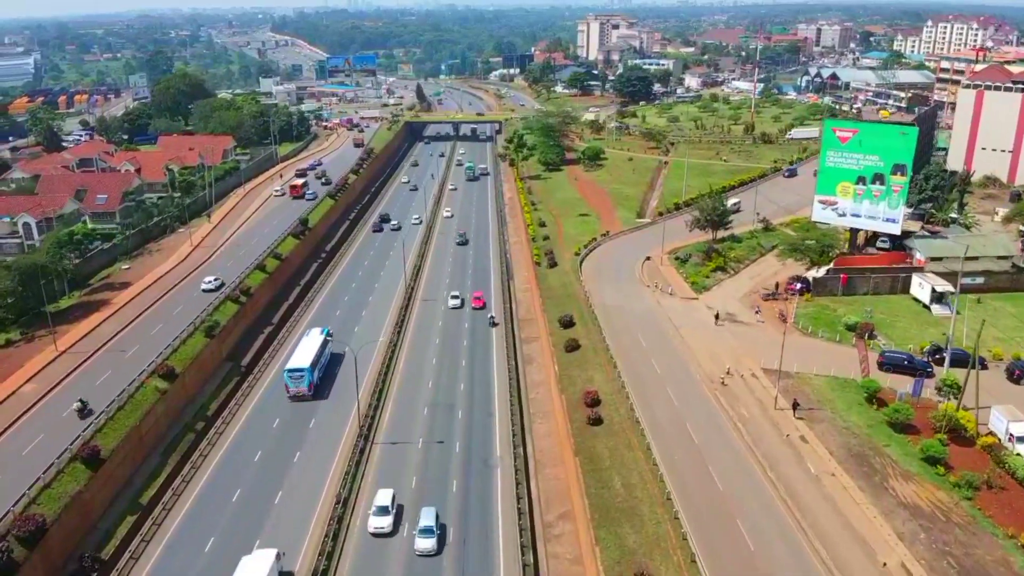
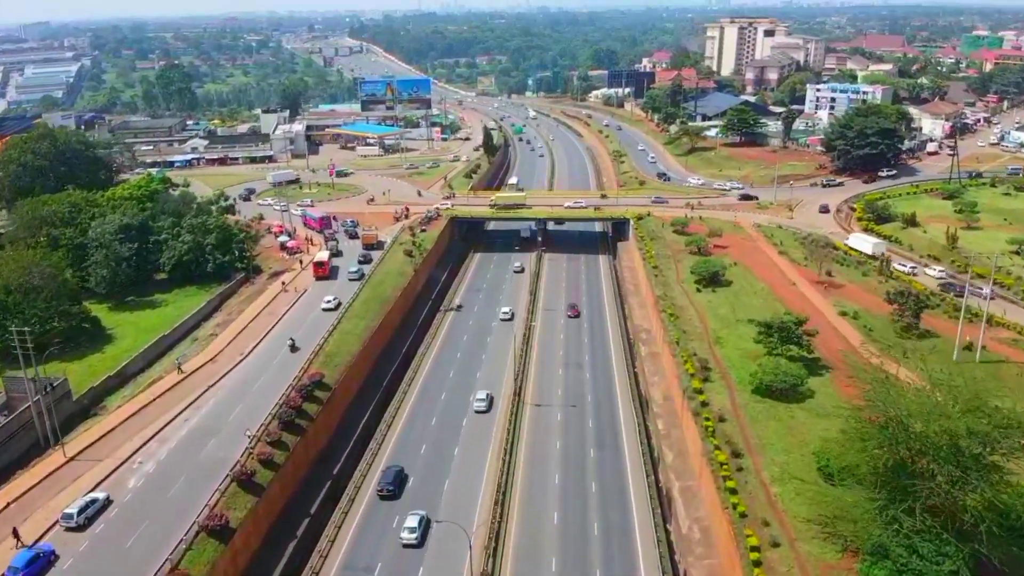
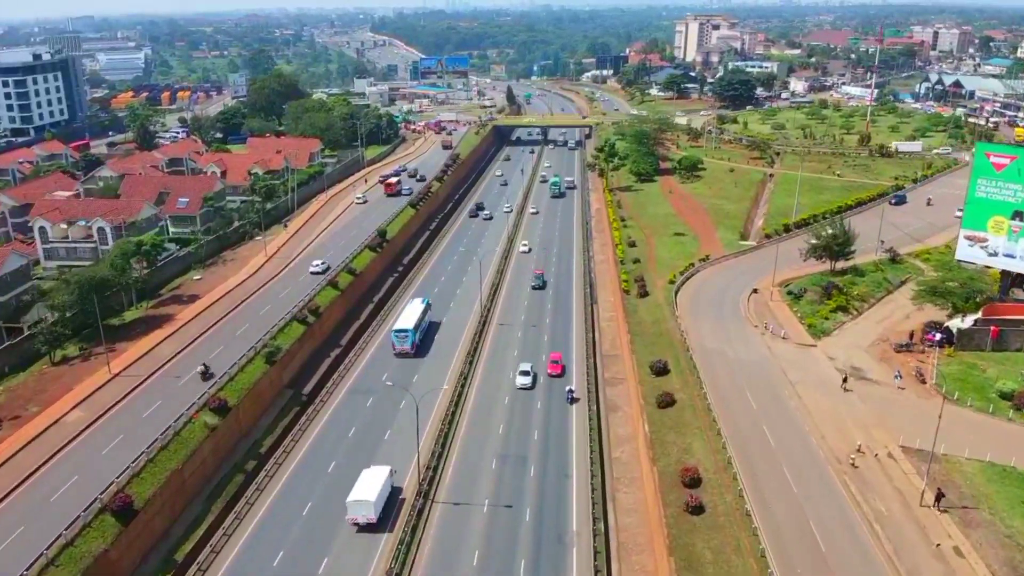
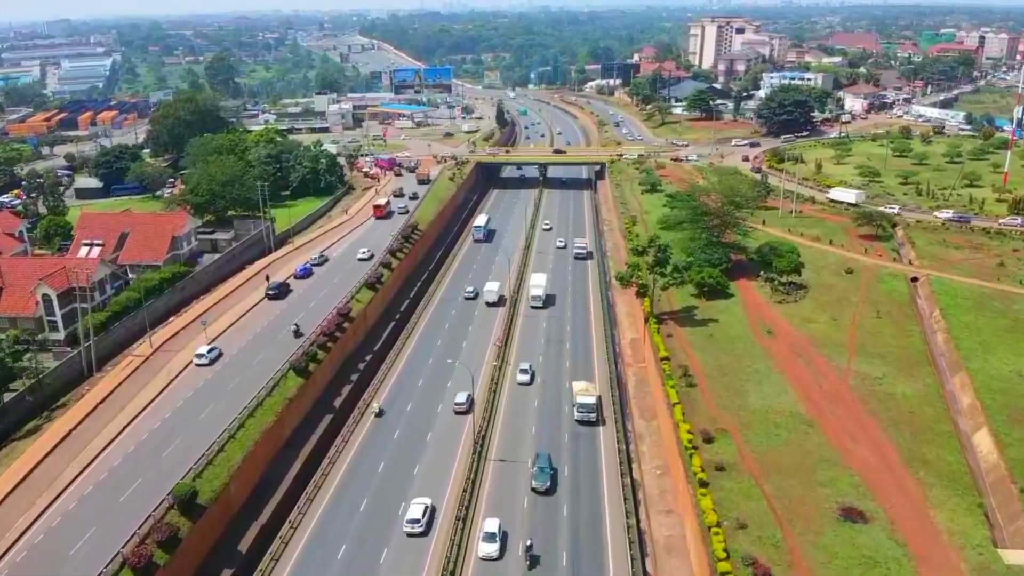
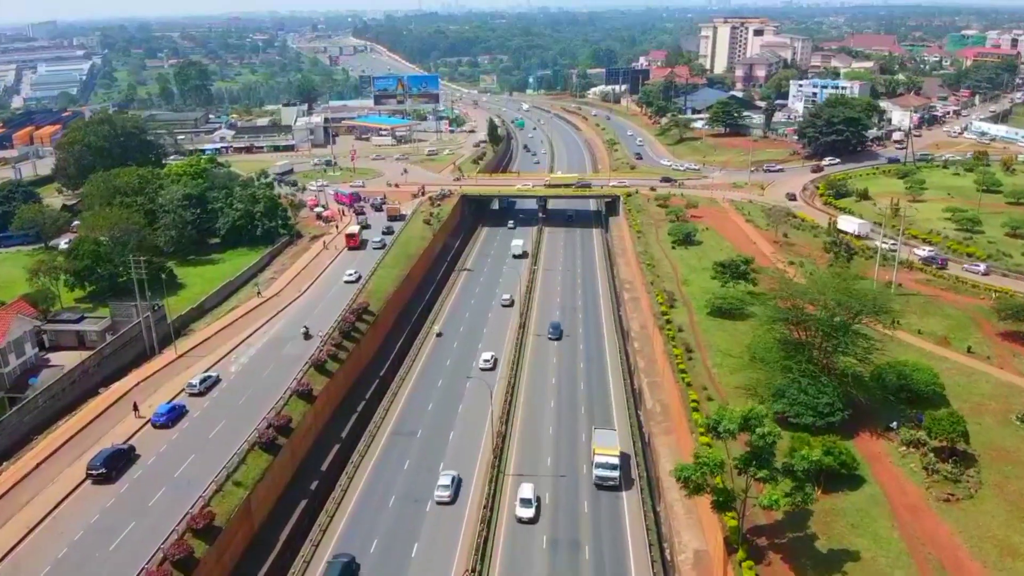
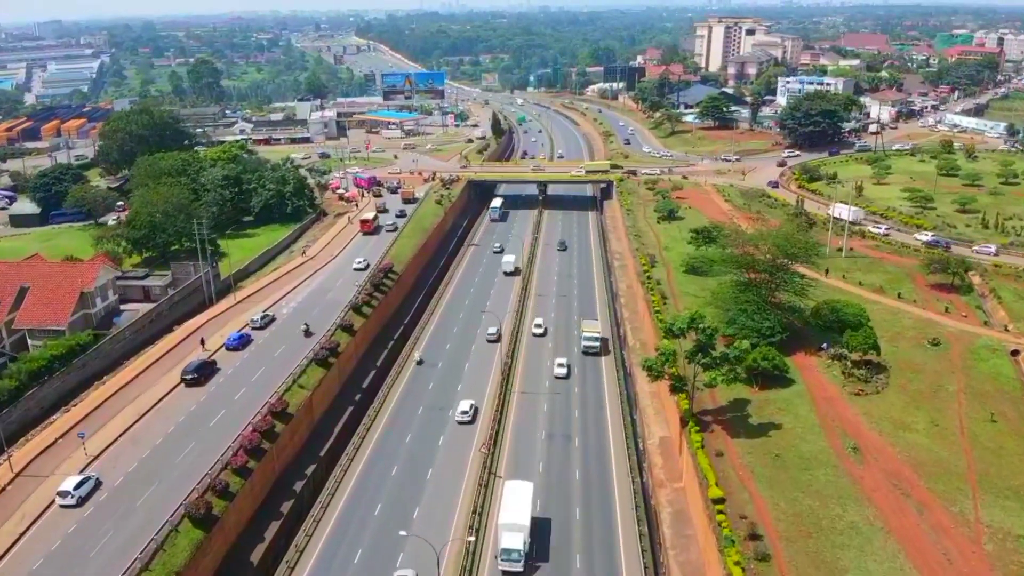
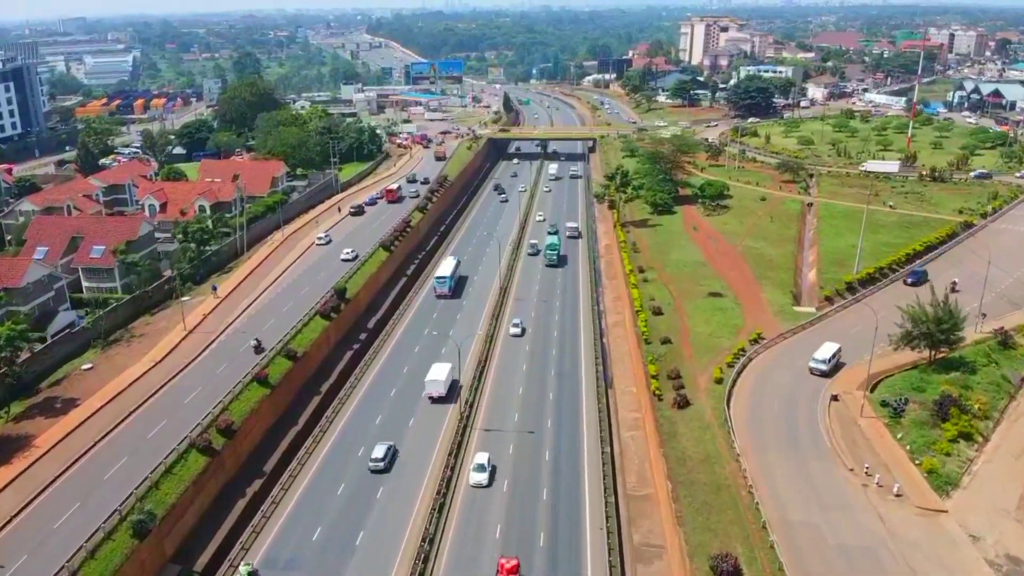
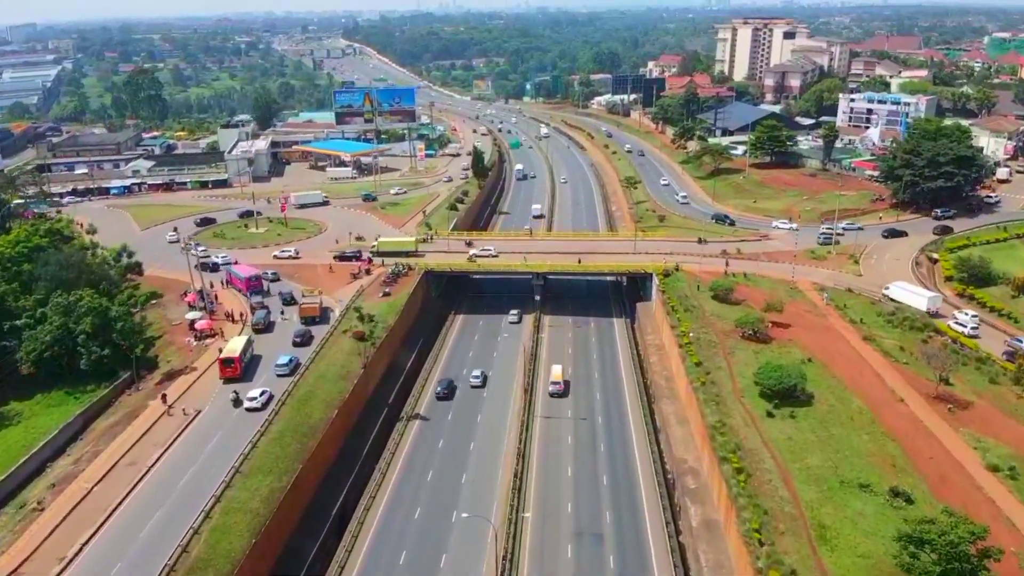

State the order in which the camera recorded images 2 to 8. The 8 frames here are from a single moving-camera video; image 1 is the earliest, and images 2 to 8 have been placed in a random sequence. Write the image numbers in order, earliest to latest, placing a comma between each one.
3, 7, 4, 6, 5, 2, 8
